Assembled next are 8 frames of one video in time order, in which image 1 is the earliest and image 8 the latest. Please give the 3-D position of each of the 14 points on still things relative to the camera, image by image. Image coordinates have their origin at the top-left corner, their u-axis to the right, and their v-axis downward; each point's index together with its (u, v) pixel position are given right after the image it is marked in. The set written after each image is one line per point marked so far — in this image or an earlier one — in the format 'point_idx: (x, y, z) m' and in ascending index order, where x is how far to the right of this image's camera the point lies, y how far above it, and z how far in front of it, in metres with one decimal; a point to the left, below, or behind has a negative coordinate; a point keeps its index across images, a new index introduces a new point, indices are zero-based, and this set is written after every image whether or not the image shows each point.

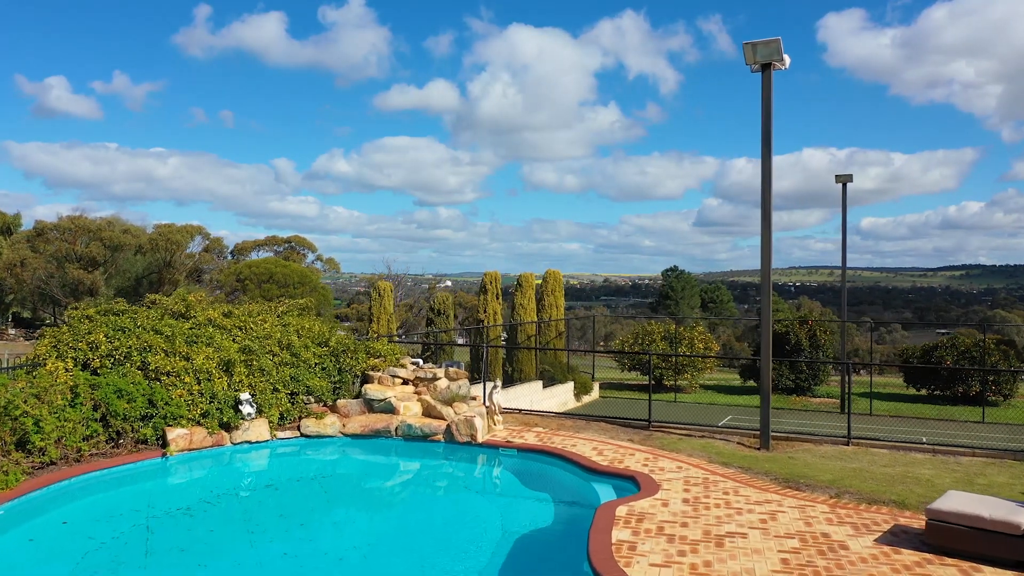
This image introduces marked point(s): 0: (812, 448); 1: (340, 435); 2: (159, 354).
0: (+3.5, -1.9, +7.7) m
1: (-2.2, -1.9, +8.4) m
2: (-4.1, -0.8, +7.8) m
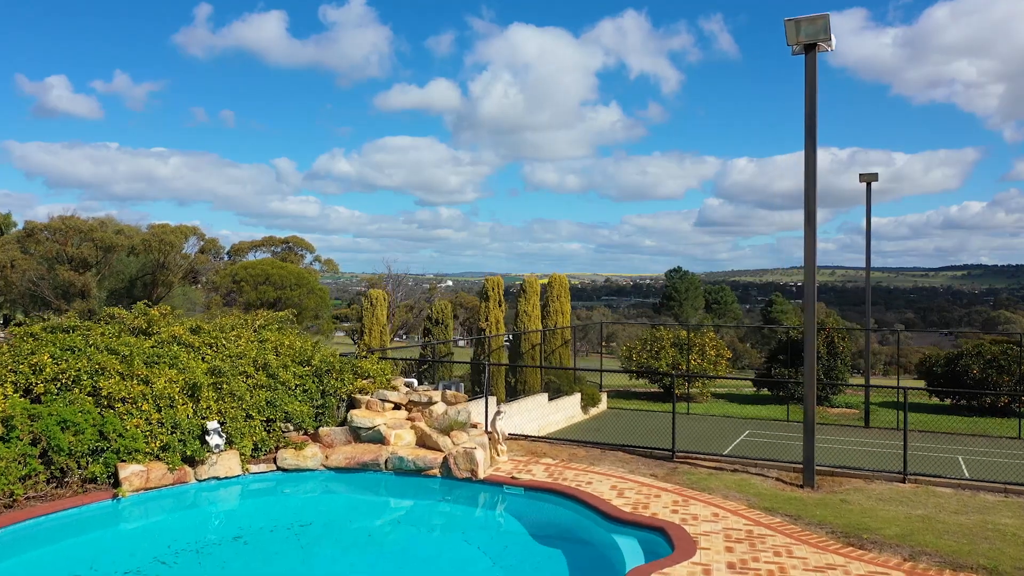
0: (+3.5, -2.0, +6.7) m
1: (-2.1, -2.0, +7.4) m
2: (-4.1, -0.9, +6.8) m
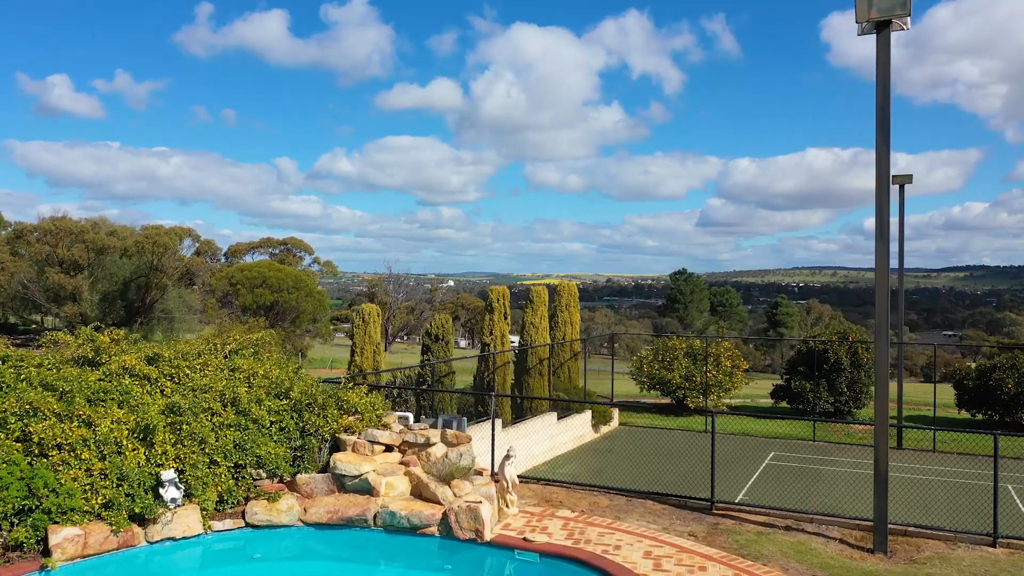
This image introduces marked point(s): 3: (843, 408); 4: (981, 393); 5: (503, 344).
0: (+3.7, -2.2, +5.6) m
1: (-2.0, -2.2, +6.3) m
2: (-4.0, -1.1, +5.7) m
3: (+9.7, -3.5, +19.5) m
4: (+13.1, -2.9, +18.6) m
5: (-0.2, -1.1, +13.1) m
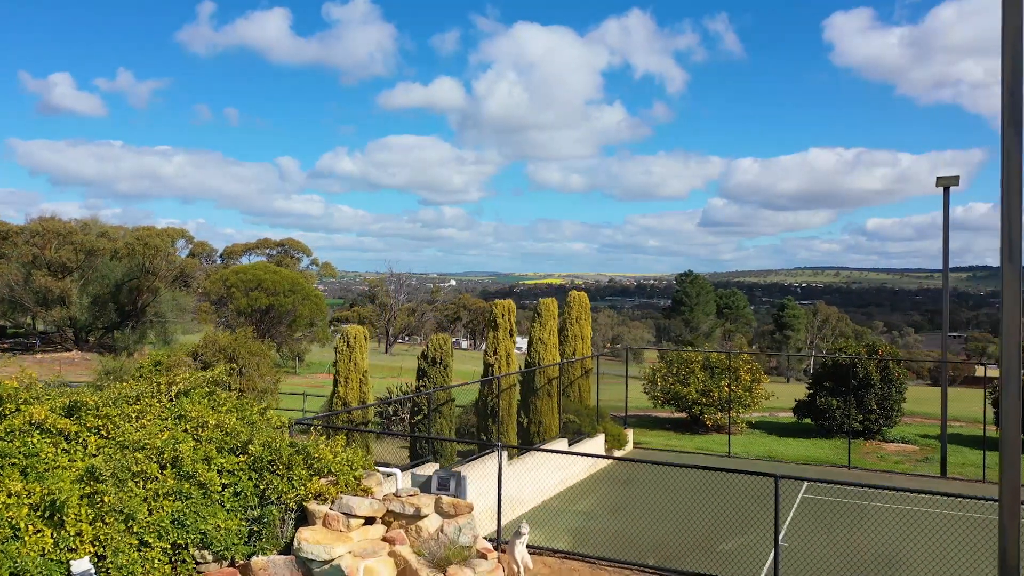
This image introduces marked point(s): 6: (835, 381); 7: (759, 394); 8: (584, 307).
0: (+3.7, -2.5, +4.2) m
1: (-1.9, -2.5, +4.9) m
2: (-3.9, -1.4, +4.3) m
3: (+9.8, -3.8, +18.1) m
4: (+13.2, -3.2, +17.2) m
5: (-0.1, -1.4, +11.8) m
6: (+9.0, -2.6, +18.6) m
7: (+7.2, -3.1, +19.4) m
8: (+1.6, -0.4, +14.7) m
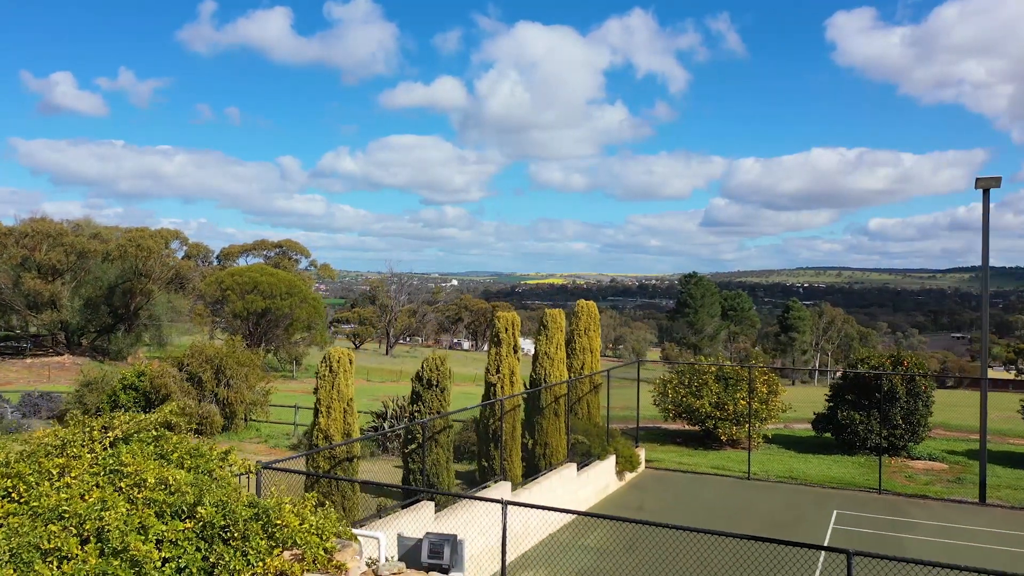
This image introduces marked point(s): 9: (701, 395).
0: (+3.8, -2.7, +3.2) m
1: (-1.9, -2.6, +3.9) m
2: (-3.8, -1.5, +3.3) m
3: (+9.9, -4.0, +17.1) m
4: (+13.3, -3.4, +16.1) m
5: (0.0, -1.6, +10.8) m
6: (+9.1, -2.8, +17.6) m
7: (+7.3, -3.3, +18.3) m
8: (+1.7, -0.6, +13.7) m
9: (+5.2, -3.0, +18.4) m
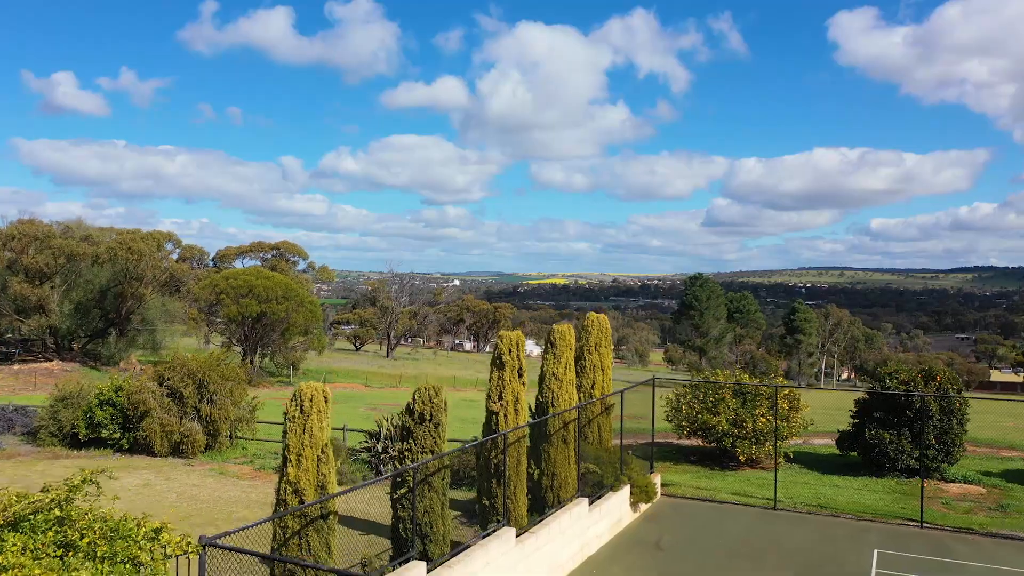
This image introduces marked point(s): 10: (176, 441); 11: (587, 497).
0: (+3.8, -2.9, +2.0) m
1: (-1.8, -2.9, +2.7) m
2: (-3.8, -1.8, +2.2) m
3: (+10.0, -4.2, +15.9) m
4: (+13.3, -3.6, +14.9) m
5: (+0.1, -1.8, +9.6) m
6: (+9.2, -3.1, +16.4) m
7: (+7.3, -3.5, +17.2) m
8: (+1.7, -0.8, +12.5) m
9: (+5.3, -3.2, +17.2) m
10: (-8.1, -3.7, +16.1) m
11: (+1.2, -3.4, +10.9) m
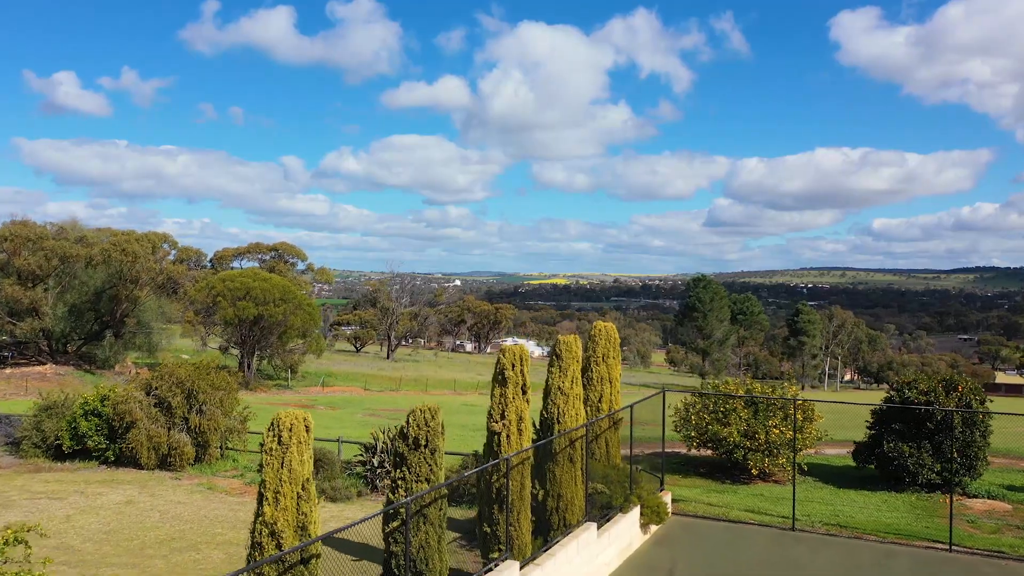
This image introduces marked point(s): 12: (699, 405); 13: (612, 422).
0: (+3.9, -3.0, +1.3) m
1: (-1.8, -3.0, +2.0) m
2: (-3.7, -1.9, +1.5) m
3: (+10.0, -4.3, +15.1) m
4: (+13.4, -3.7, +14.2) m
5: (+0.1, -1.9, +8.9) m
6: (+9.3, -3.2, +15.7) m
7: (+7.4, -3.6, +16.4) m
8: (+1.8, -1.0, +11.8) m
9: (+5.4, -3.3, +16.5) m
10: (-8.1, -3.8, +15.5) m
11: (+1.3, -3.5, +10.2) m
12: (+4.9, -3.0, +17.5) m
13: (+1.8, -2.3, +11.7) m
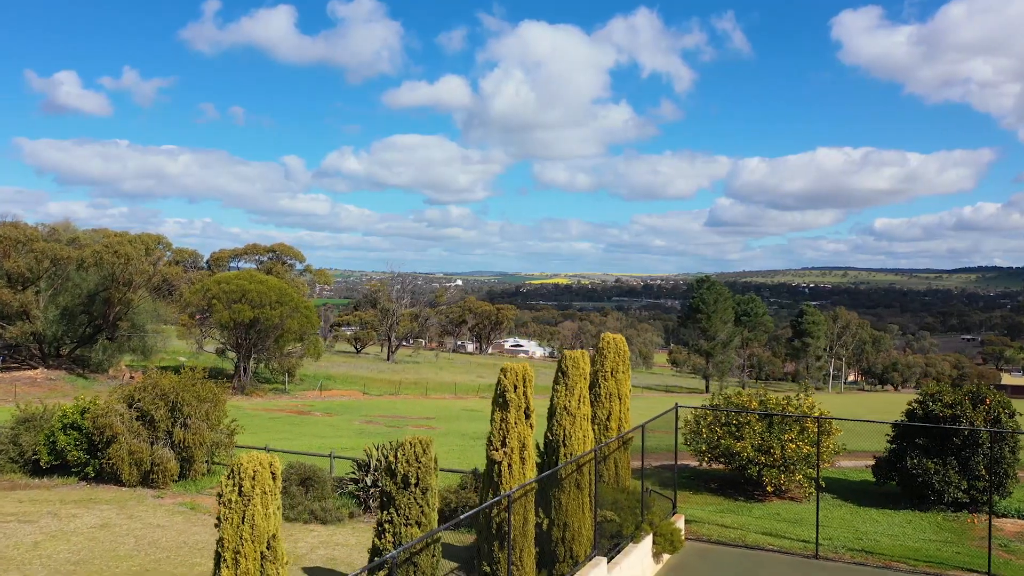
0: (+3.9, -3.2, +0.5) m
1: (-1.8, -3.2, +1.2) m
2: (-3.7, -2.1, +0.6) m
3: (+10.1, -4.5, +14.3) m
4: (+13.4, -3.9, +13.3) m
5: (+0.1, -2.1, +8.1) m
6: (+9.3, -3.4, +14.8) m
7: (+7.4, -3.8, +15.6) m
8: (+1.8, -1.1, +11.0) m
9: (+5.4, -3.5, +15.7) m
10: (-8.0, -4.0, +14.6) m
11: (+1.3, -3.7, +9.3) m
12: (+4.9, -3.2, +16.6) m
13: (+1.8, -2.5, +10.8) m
